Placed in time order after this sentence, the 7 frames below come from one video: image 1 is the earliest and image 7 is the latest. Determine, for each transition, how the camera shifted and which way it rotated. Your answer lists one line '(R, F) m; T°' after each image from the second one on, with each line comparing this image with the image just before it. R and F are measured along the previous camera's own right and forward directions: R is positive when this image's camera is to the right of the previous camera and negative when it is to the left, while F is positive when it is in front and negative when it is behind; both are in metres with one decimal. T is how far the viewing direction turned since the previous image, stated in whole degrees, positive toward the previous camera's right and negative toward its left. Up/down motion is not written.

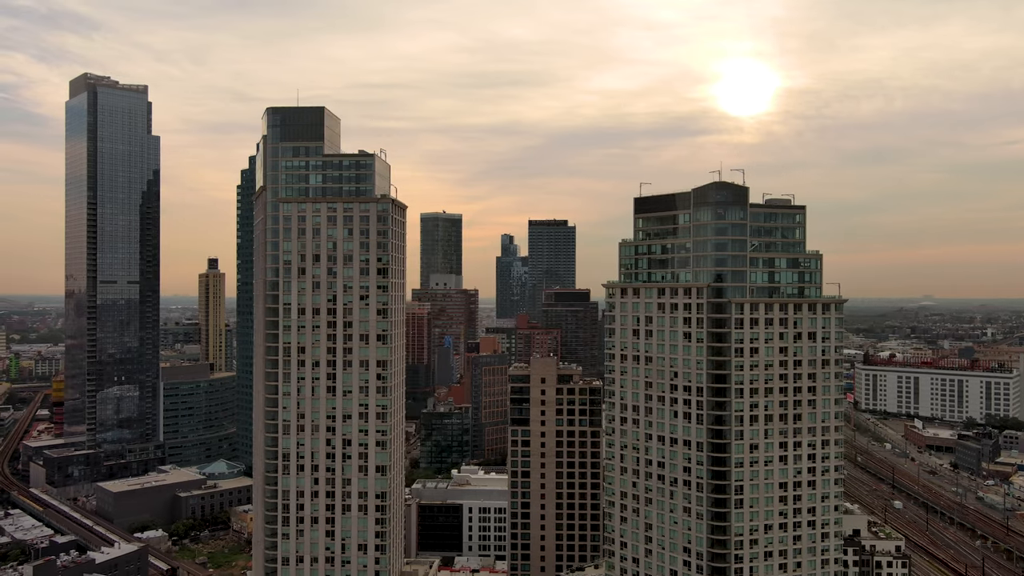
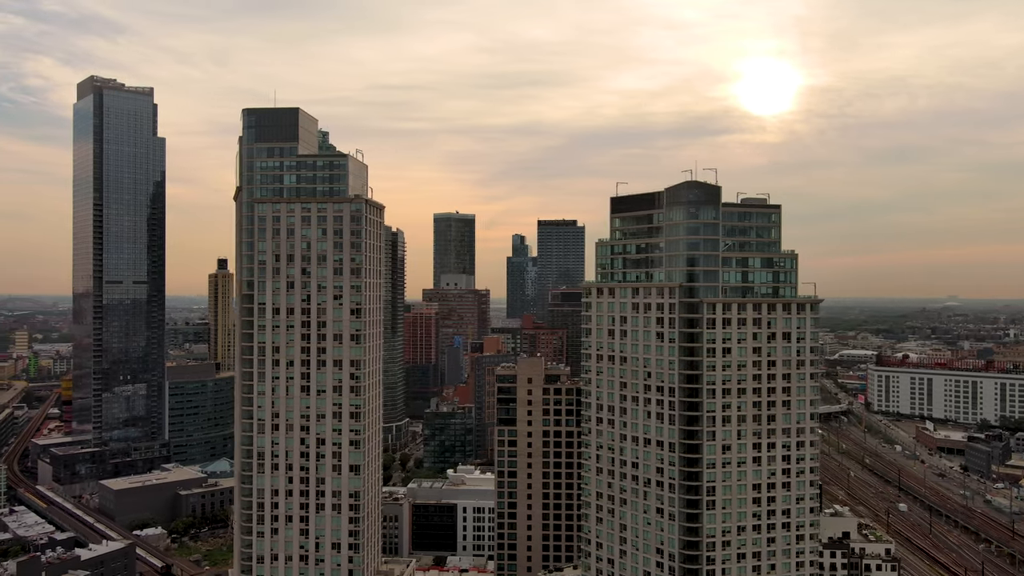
(+3.4, +0.1) m; -1°
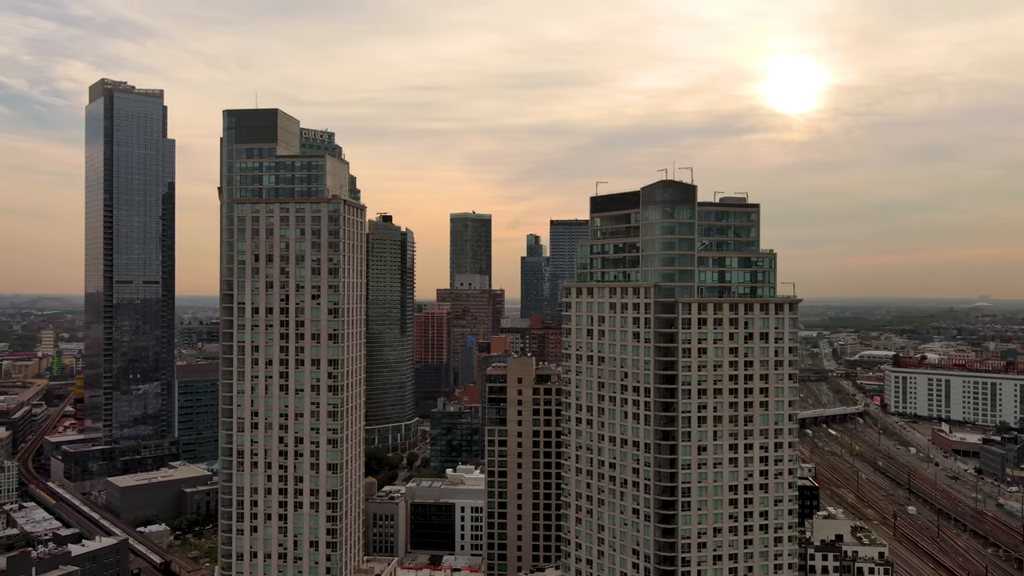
(+3.4, +0.1) m; -1°
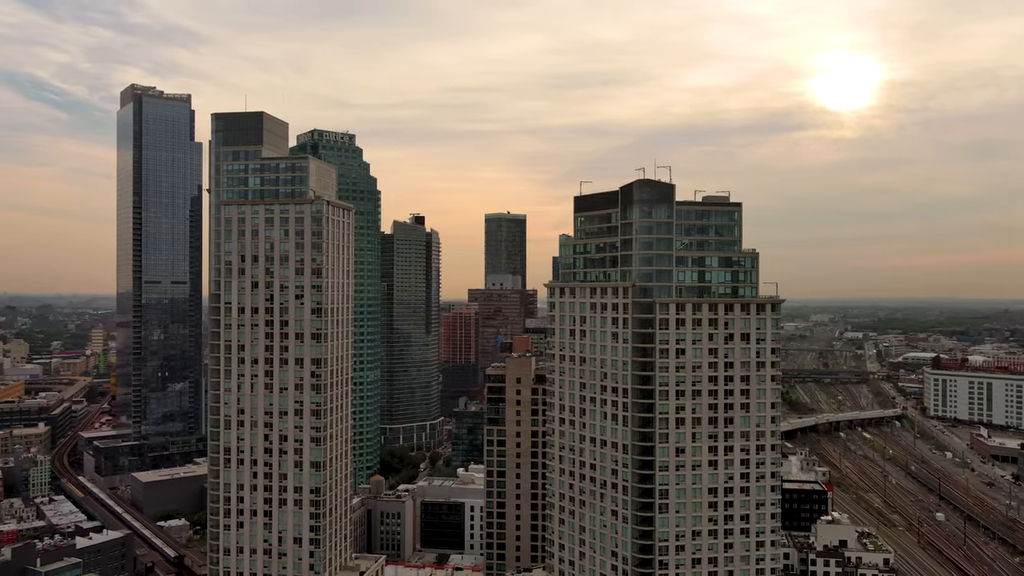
(+4.7, +0.1) m; -3°
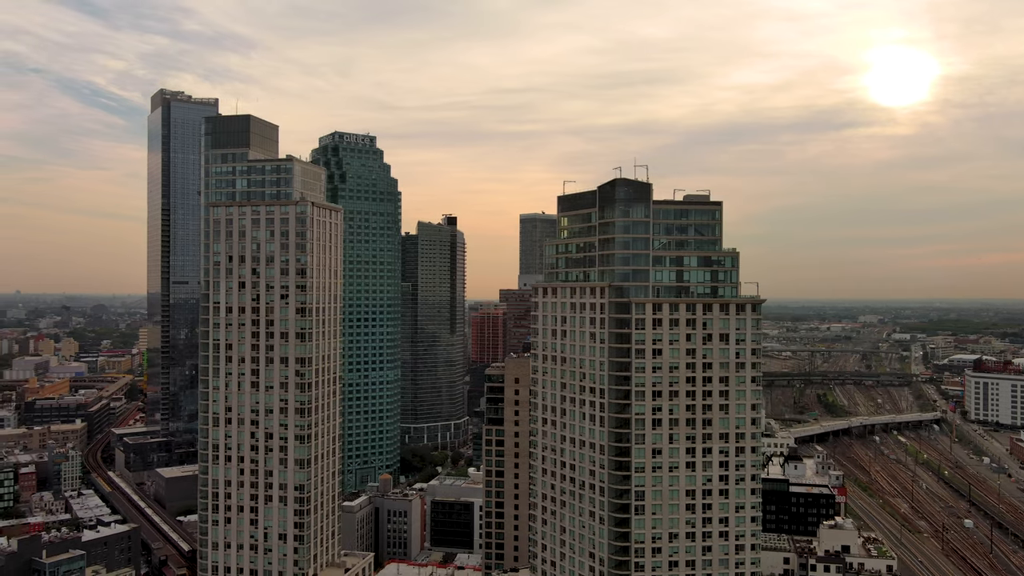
(+4.7, 0.0) m; -3°
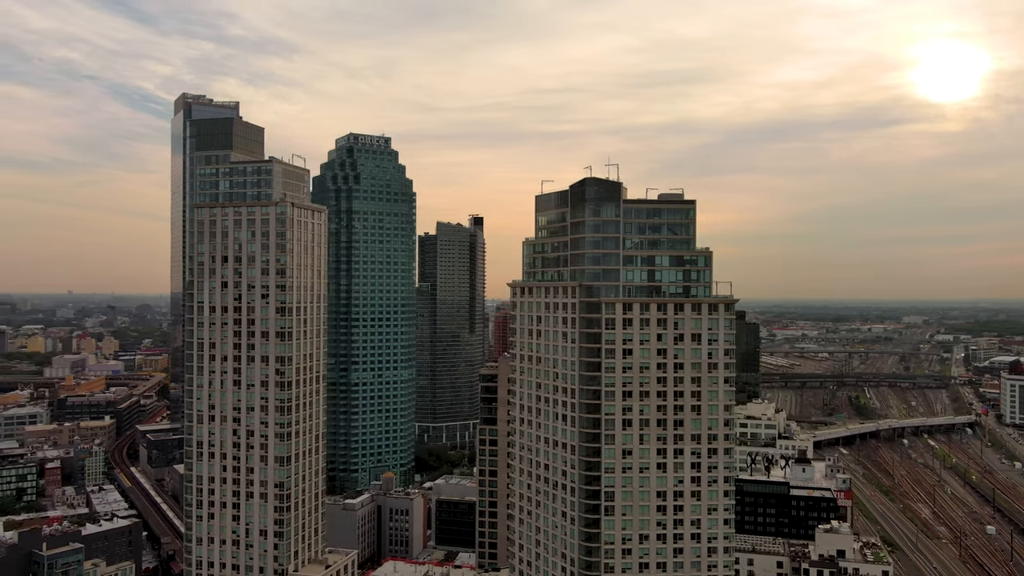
(+4.7, 0.0) m; -2°
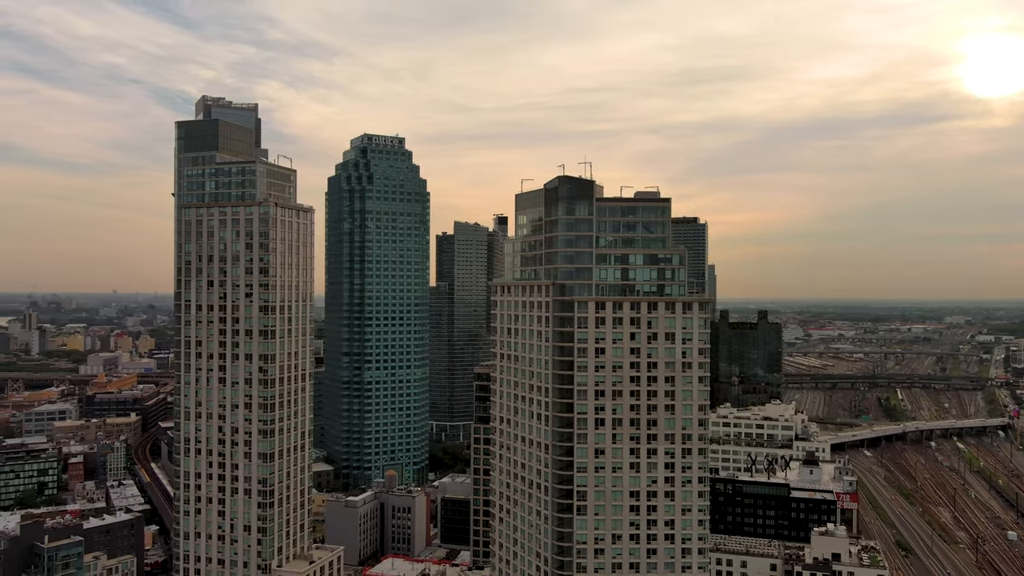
(+4.3, 0.0) m; -2°
